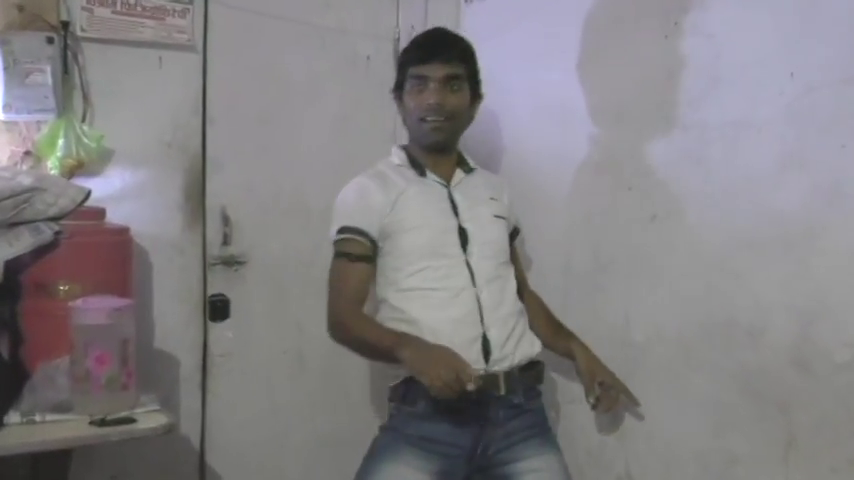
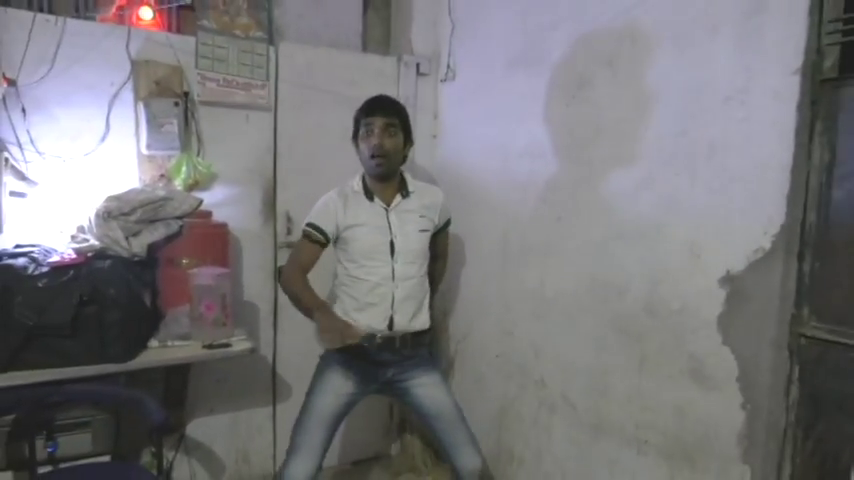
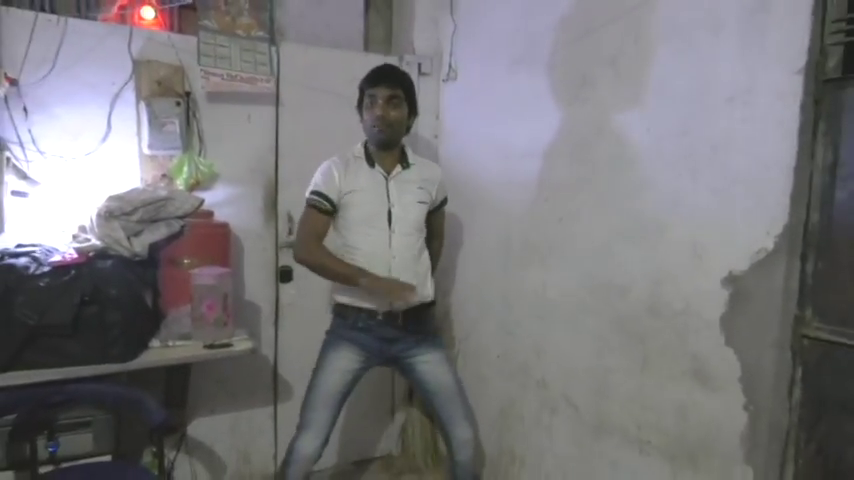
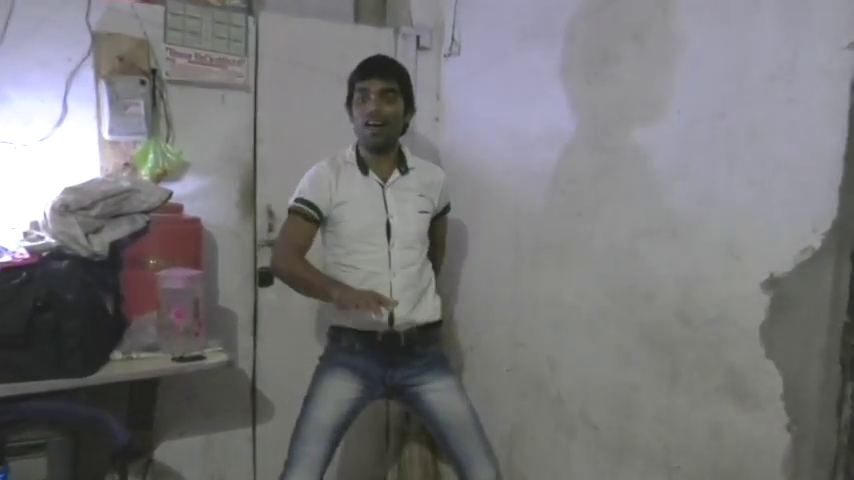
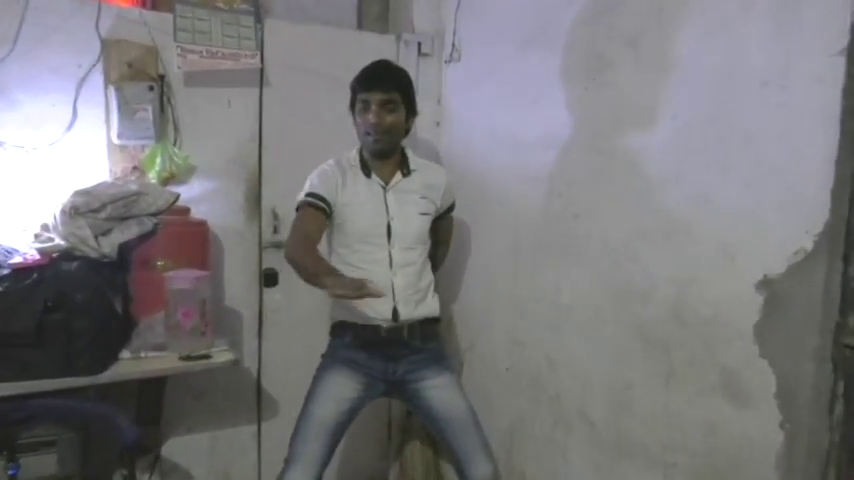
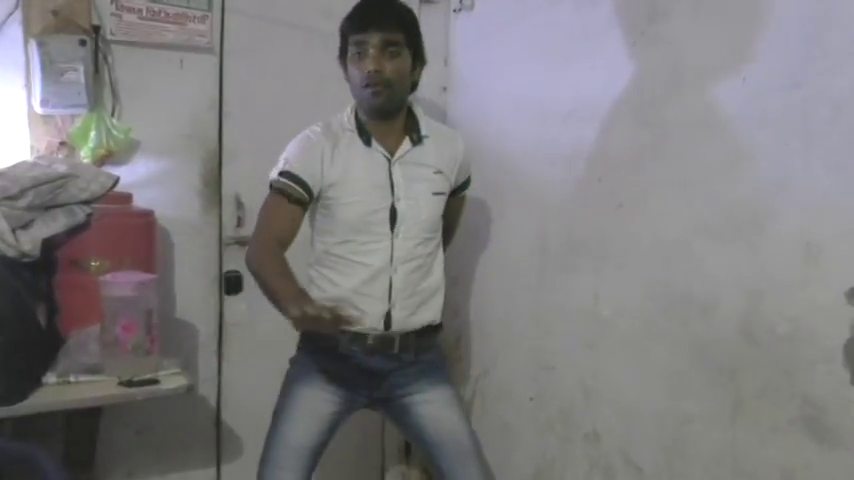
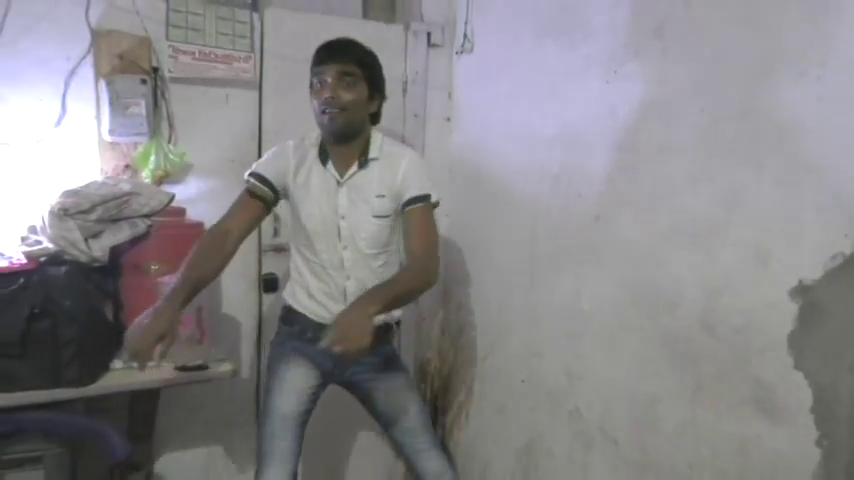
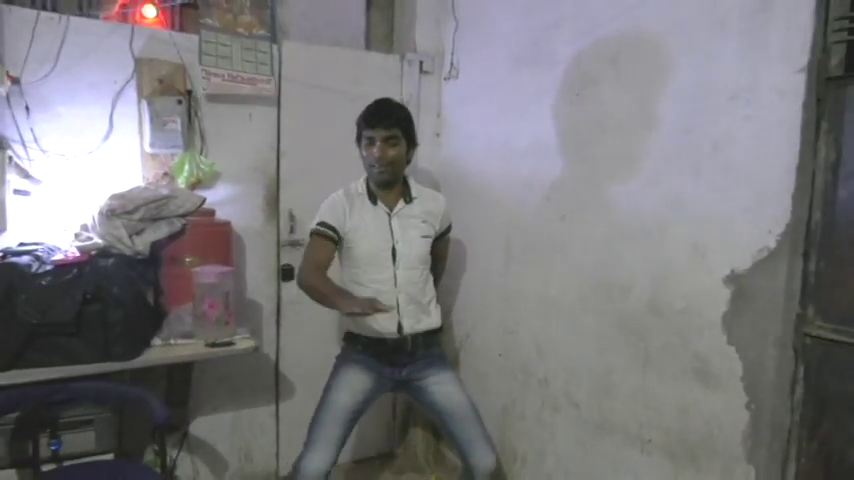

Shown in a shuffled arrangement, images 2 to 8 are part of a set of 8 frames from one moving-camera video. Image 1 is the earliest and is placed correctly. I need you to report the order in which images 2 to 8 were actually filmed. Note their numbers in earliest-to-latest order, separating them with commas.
7, 6, 8, 5, 3, 4, 2
